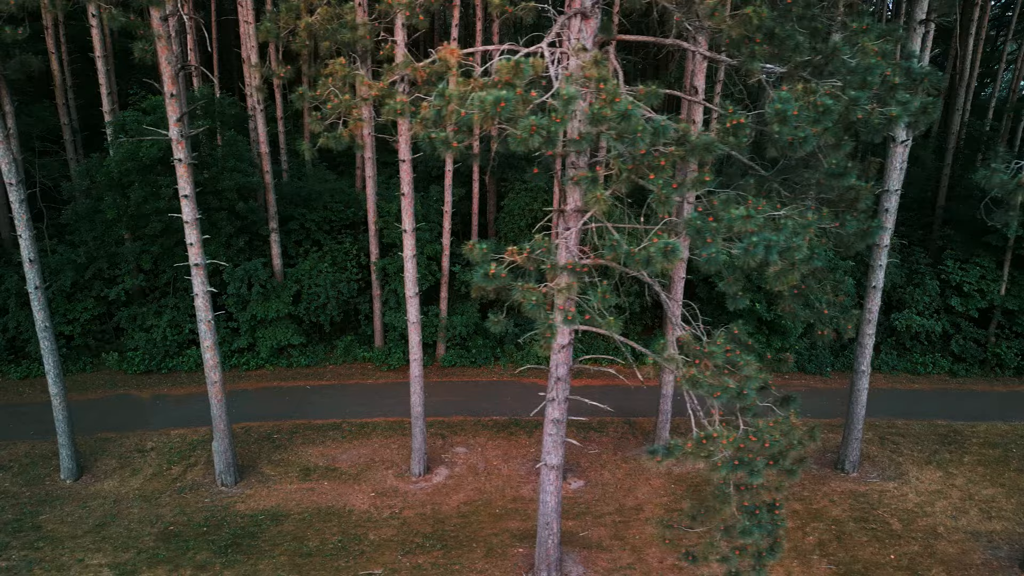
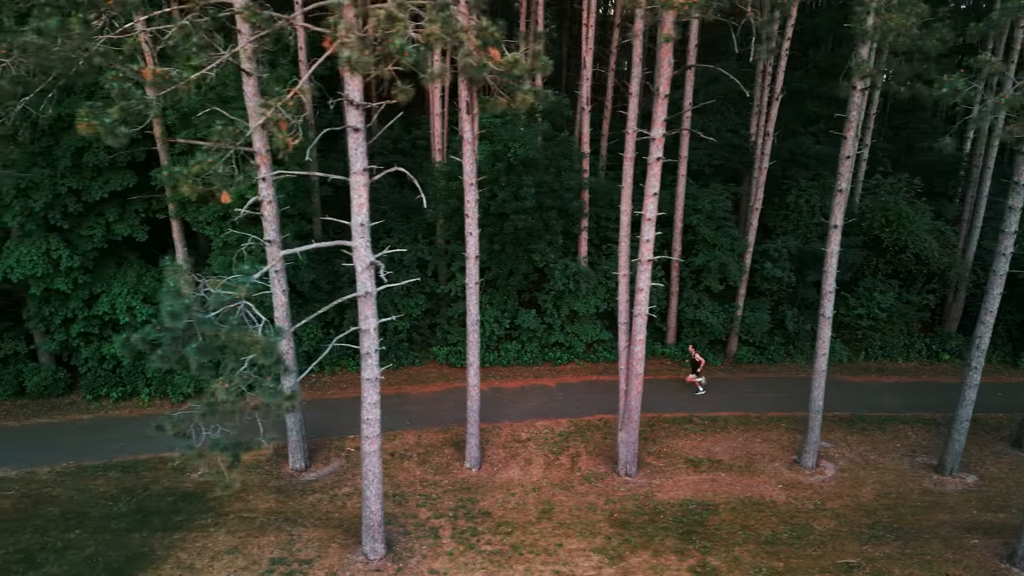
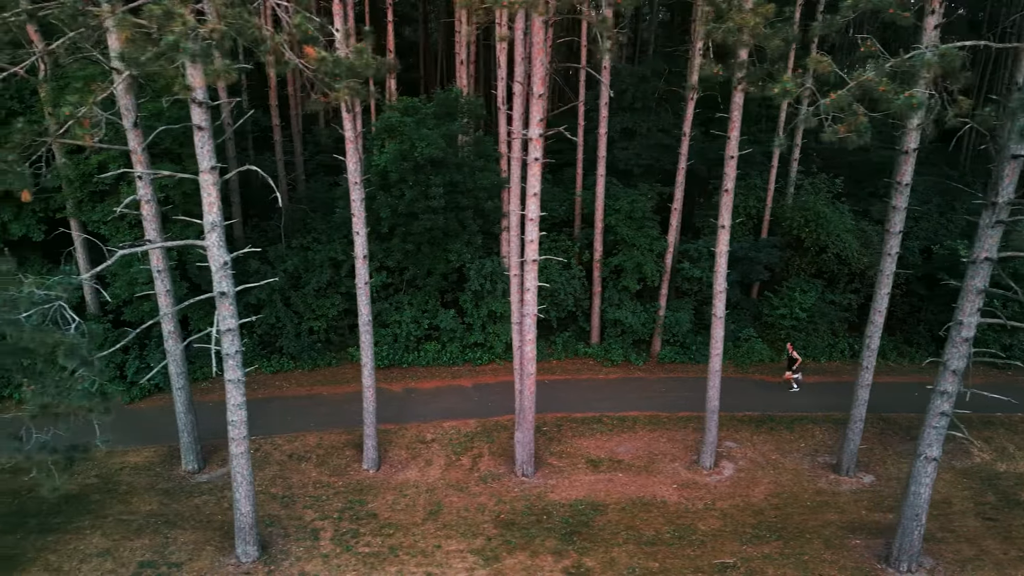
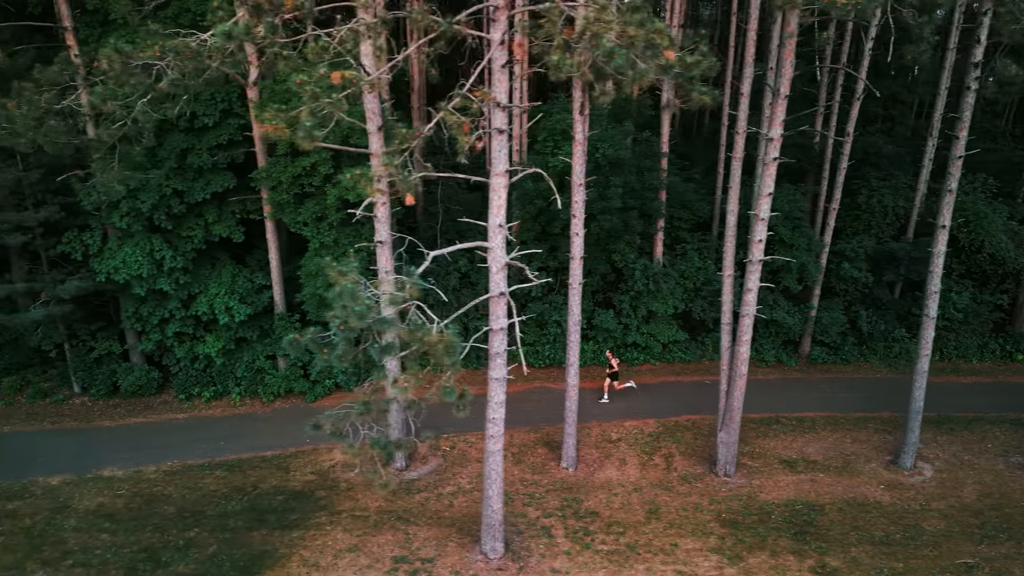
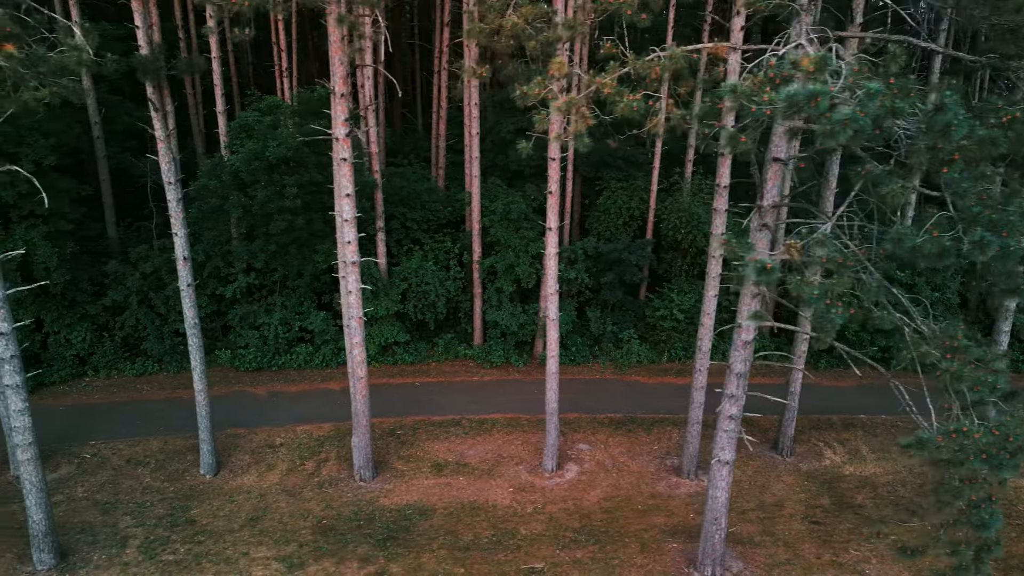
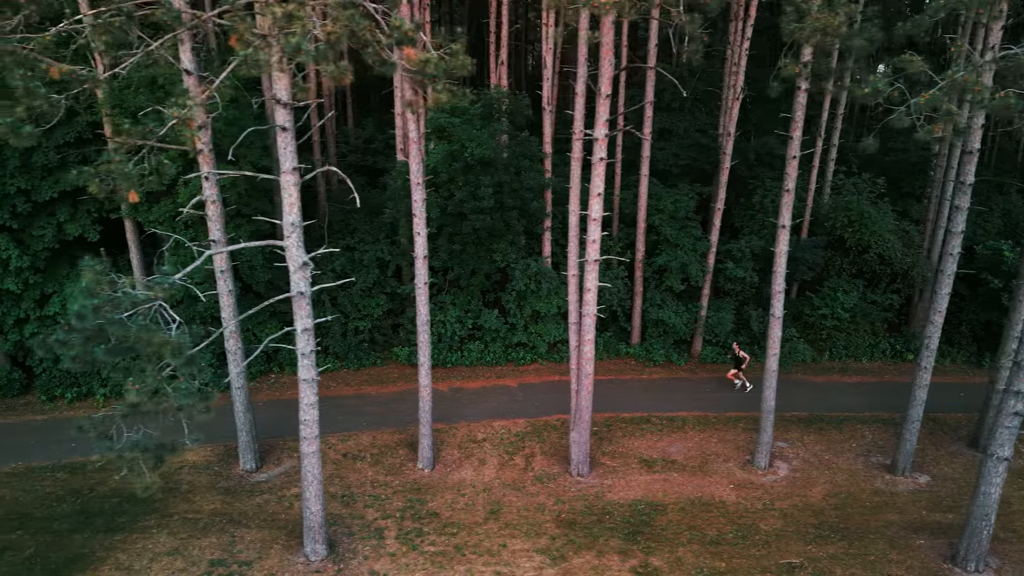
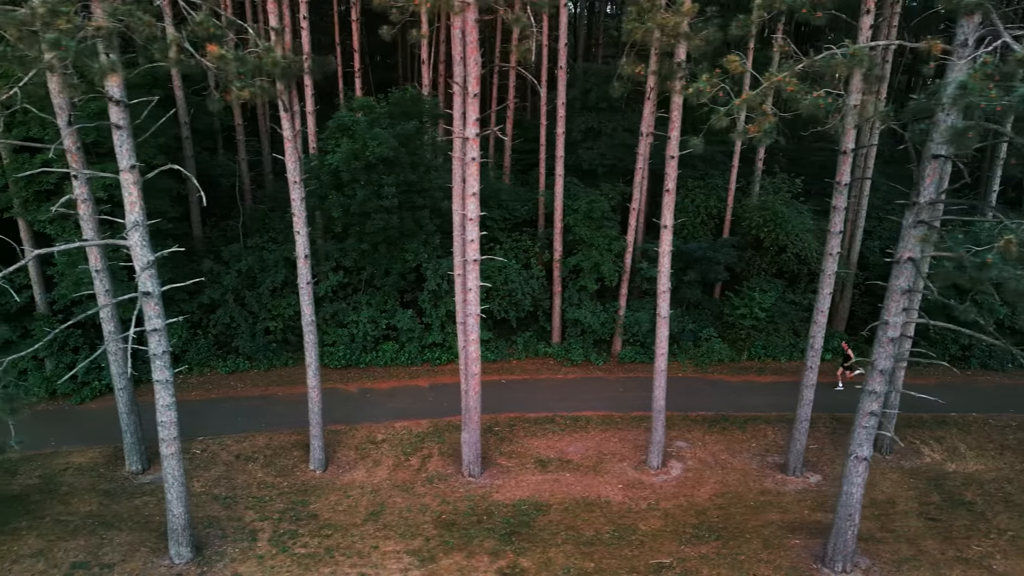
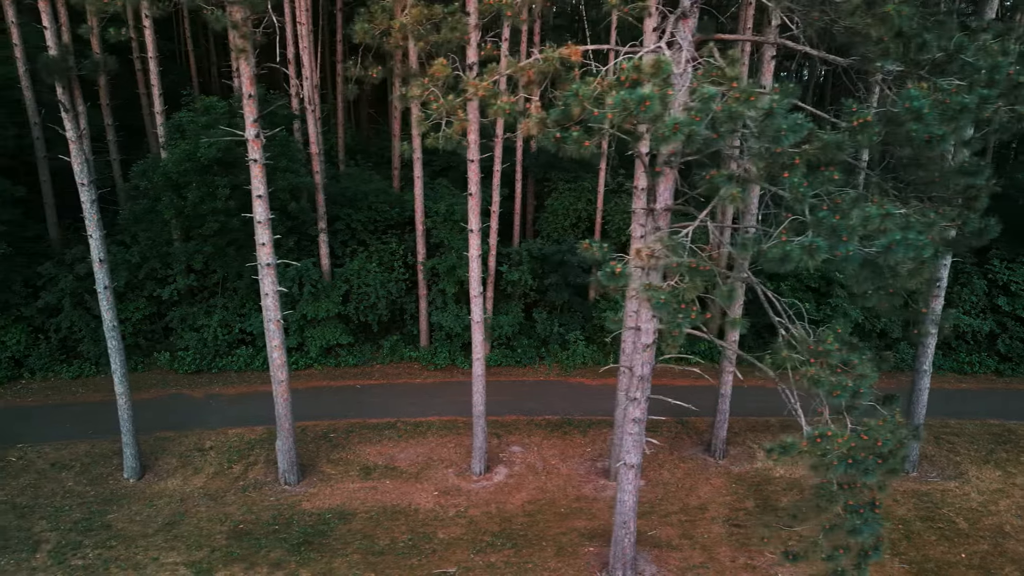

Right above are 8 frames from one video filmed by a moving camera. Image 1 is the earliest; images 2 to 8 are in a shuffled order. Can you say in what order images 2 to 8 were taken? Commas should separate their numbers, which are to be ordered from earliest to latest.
8, 5, 7, 3, 6, 2, 4
